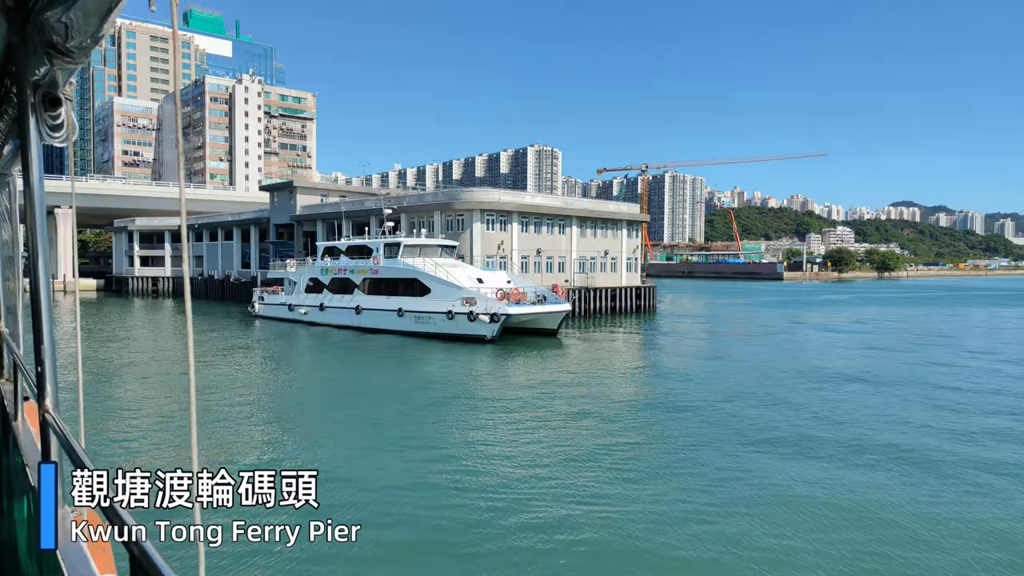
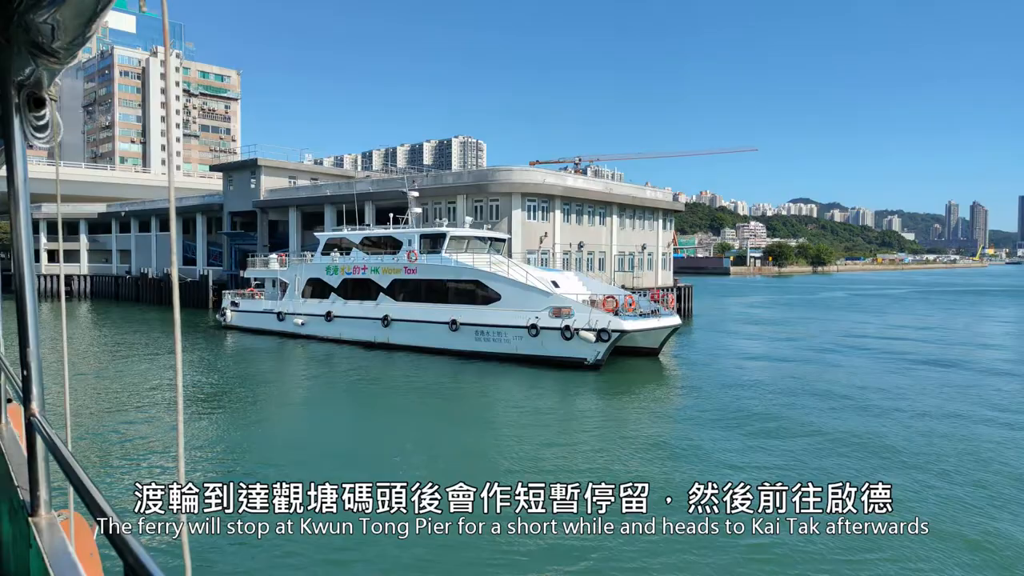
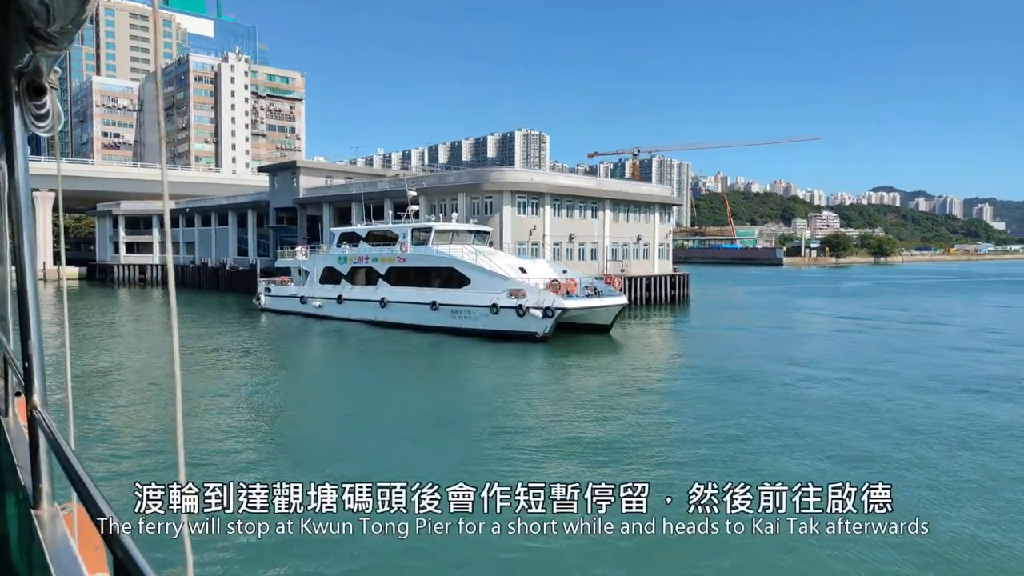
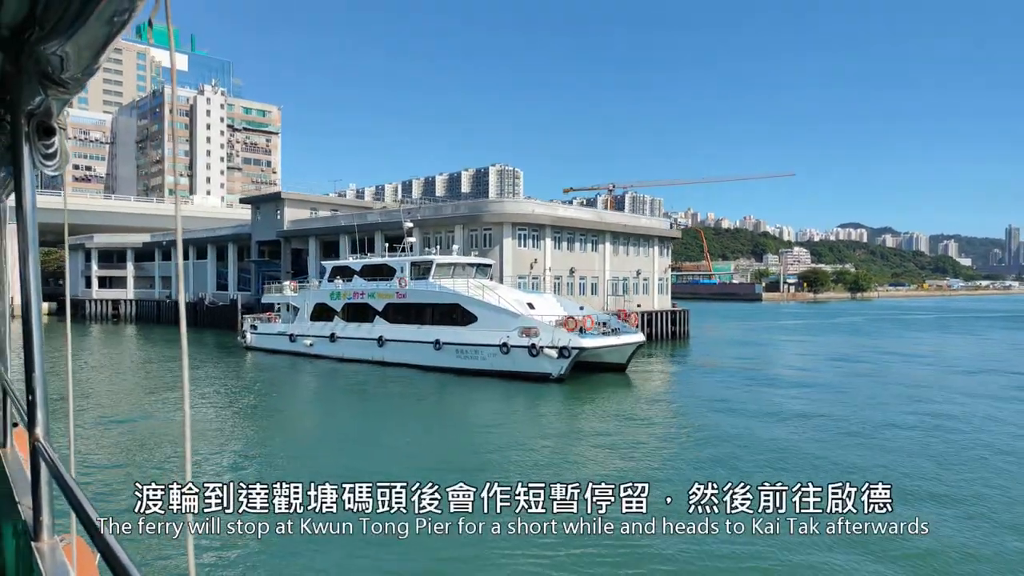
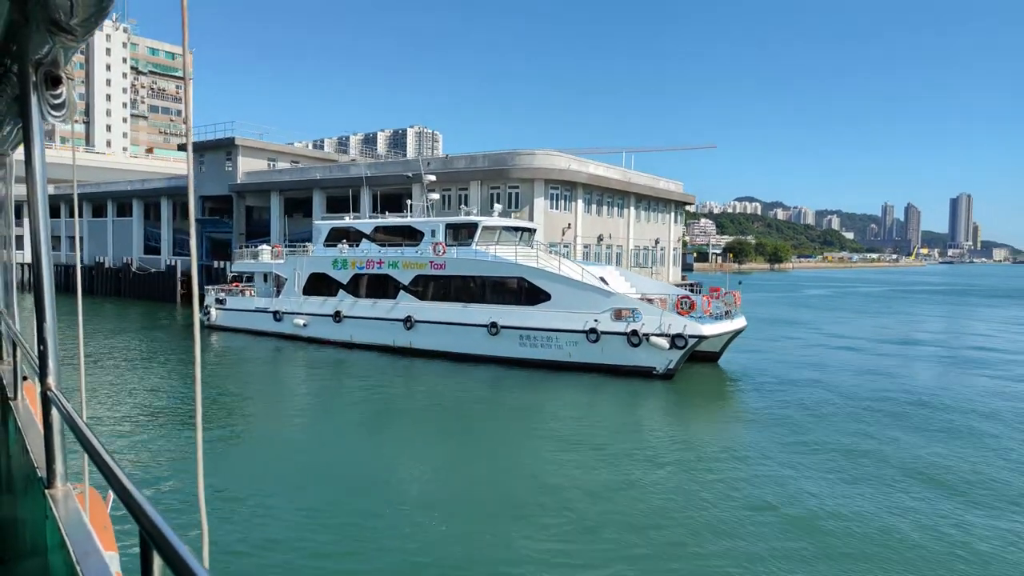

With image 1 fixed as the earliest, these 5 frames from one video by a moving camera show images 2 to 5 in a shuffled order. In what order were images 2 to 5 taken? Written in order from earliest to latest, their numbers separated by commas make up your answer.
3, 4, 2, 5
